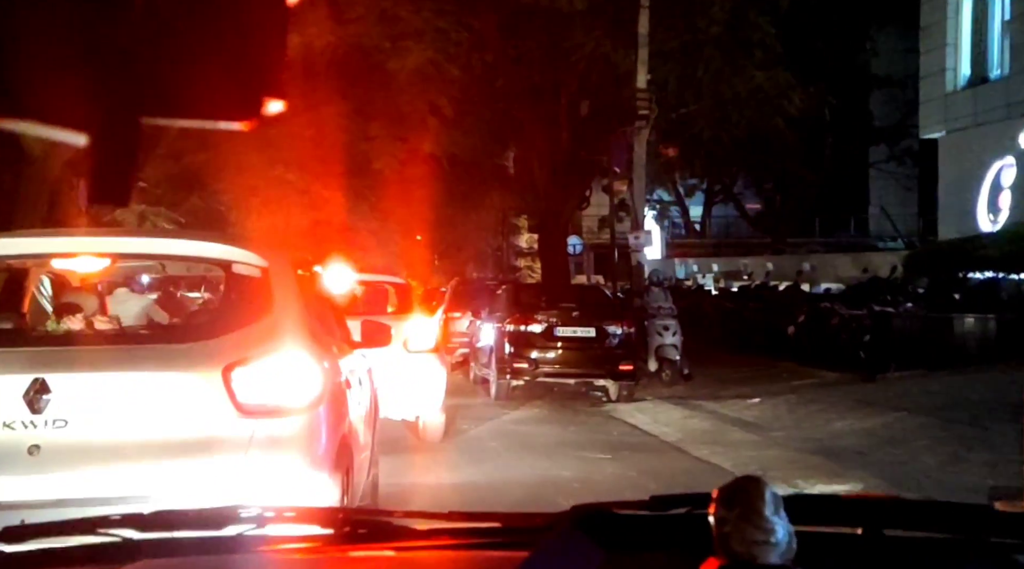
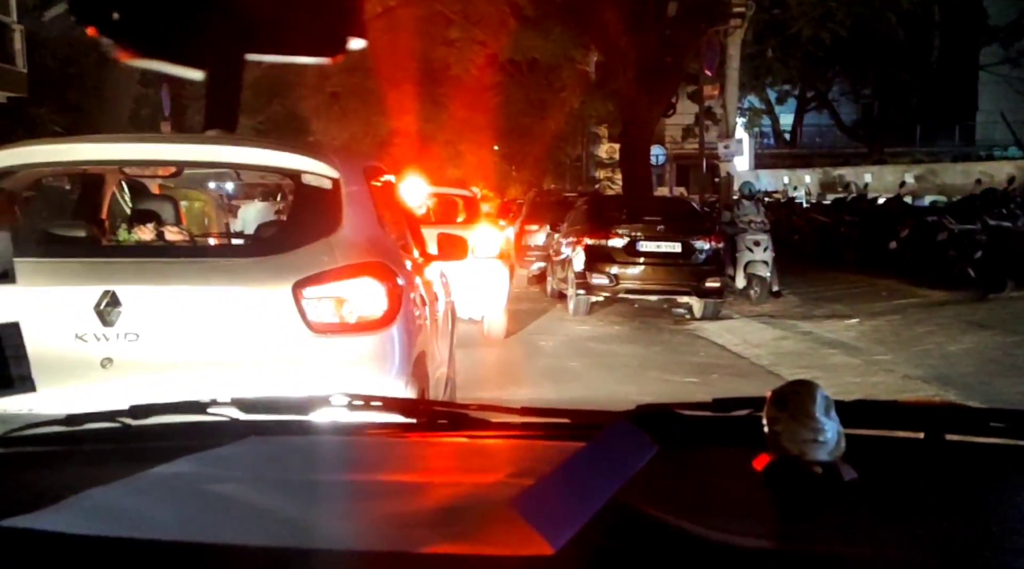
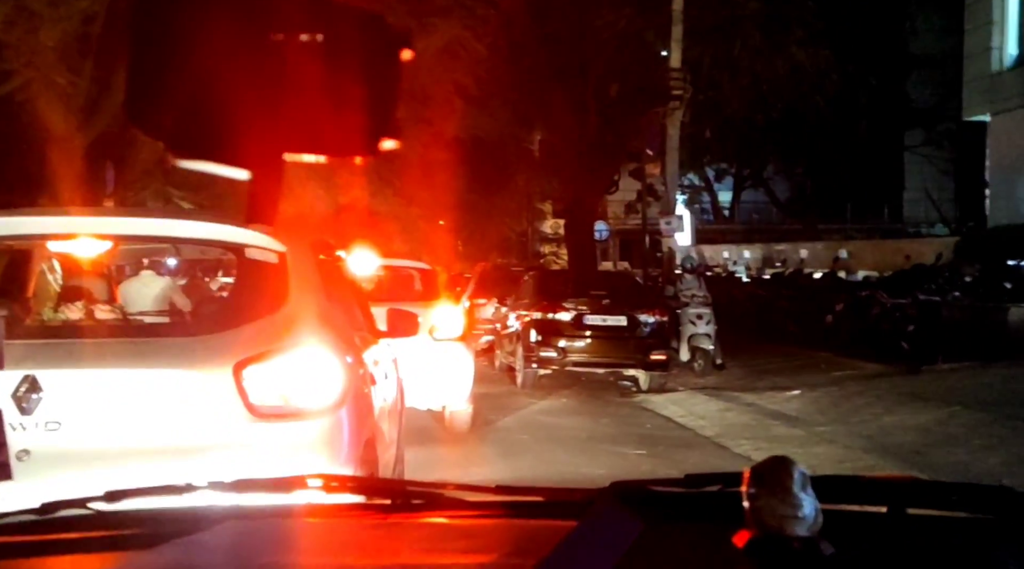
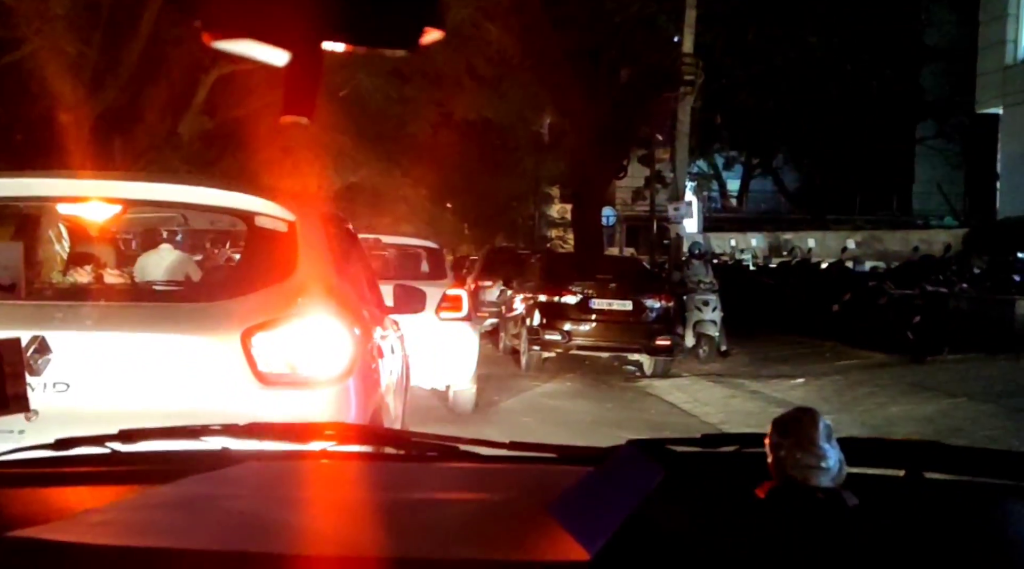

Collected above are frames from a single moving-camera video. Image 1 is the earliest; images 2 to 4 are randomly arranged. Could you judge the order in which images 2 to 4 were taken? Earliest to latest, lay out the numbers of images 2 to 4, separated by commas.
3, 4, 2
